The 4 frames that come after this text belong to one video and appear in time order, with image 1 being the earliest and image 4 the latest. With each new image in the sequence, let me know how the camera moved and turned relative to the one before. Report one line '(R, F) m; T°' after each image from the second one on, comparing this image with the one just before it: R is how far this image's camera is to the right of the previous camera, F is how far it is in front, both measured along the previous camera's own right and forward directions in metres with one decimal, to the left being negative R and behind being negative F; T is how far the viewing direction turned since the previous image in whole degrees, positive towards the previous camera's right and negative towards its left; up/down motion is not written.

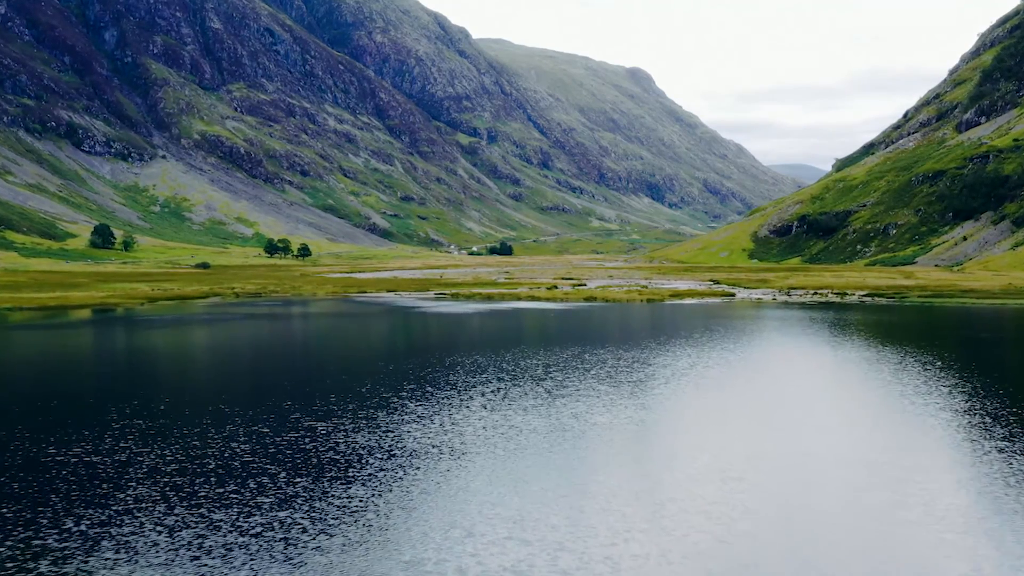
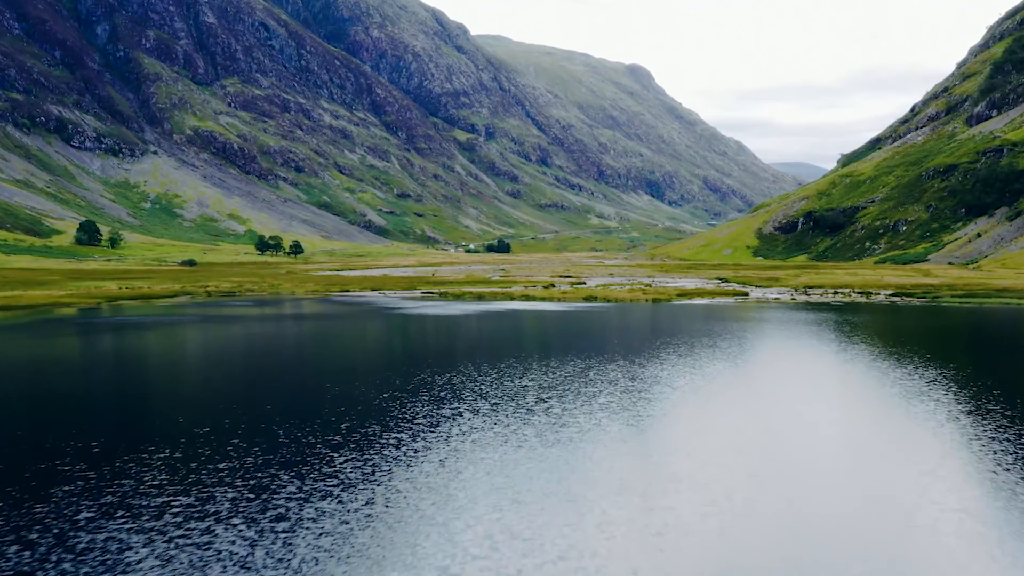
(+0.7, +7.3) m; 0°
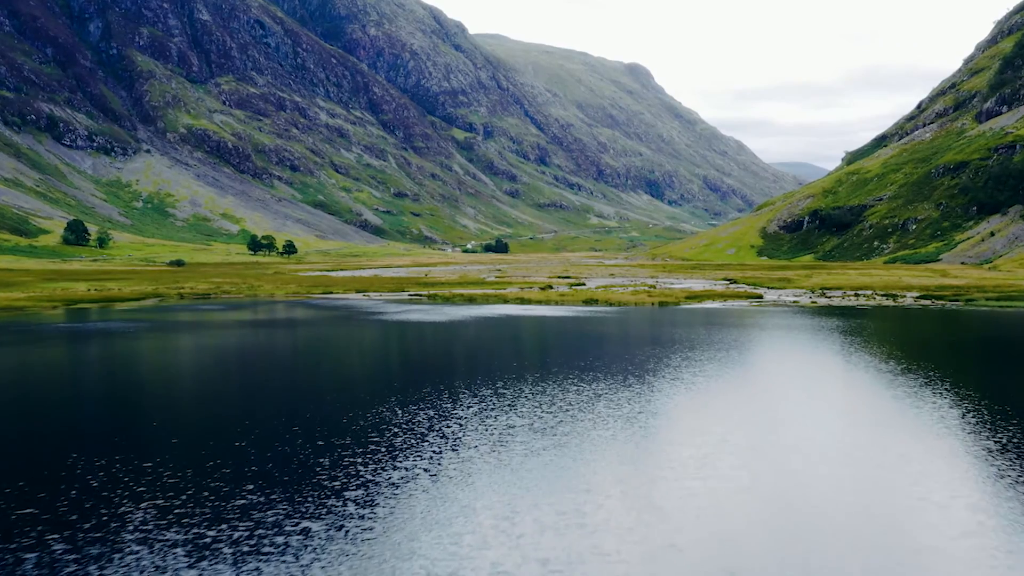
(+0.6, +6.4) m; 0°
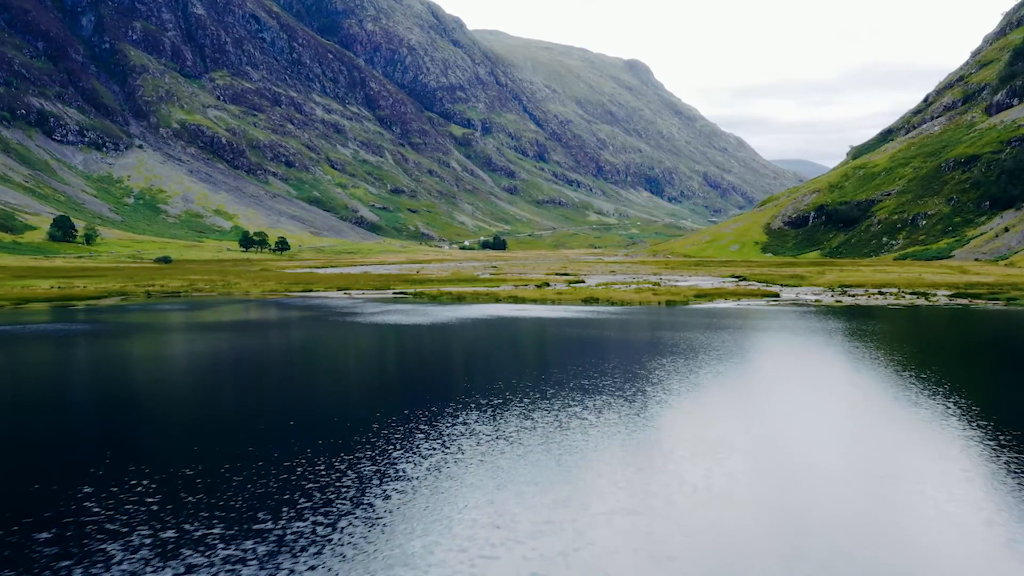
(+0.7, +6.4) m; 0°
